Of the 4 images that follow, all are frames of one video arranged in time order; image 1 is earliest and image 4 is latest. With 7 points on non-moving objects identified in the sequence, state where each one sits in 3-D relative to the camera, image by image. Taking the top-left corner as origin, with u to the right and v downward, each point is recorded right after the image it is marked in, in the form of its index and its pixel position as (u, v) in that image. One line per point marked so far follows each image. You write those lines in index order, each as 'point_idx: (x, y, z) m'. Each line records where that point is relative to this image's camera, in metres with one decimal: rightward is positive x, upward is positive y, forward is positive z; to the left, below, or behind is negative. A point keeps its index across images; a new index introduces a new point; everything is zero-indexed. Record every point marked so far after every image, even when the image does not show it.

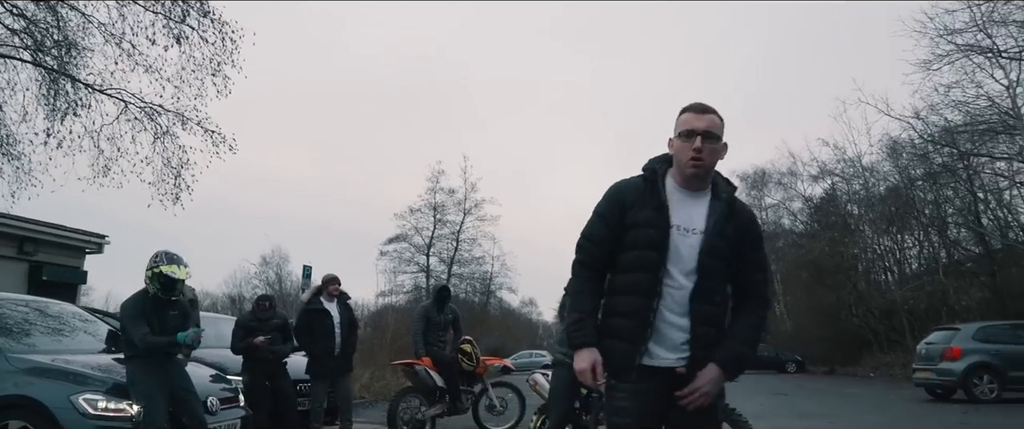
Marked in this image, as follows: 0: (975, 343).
0: (+8.2, -2.3, +15.5) m
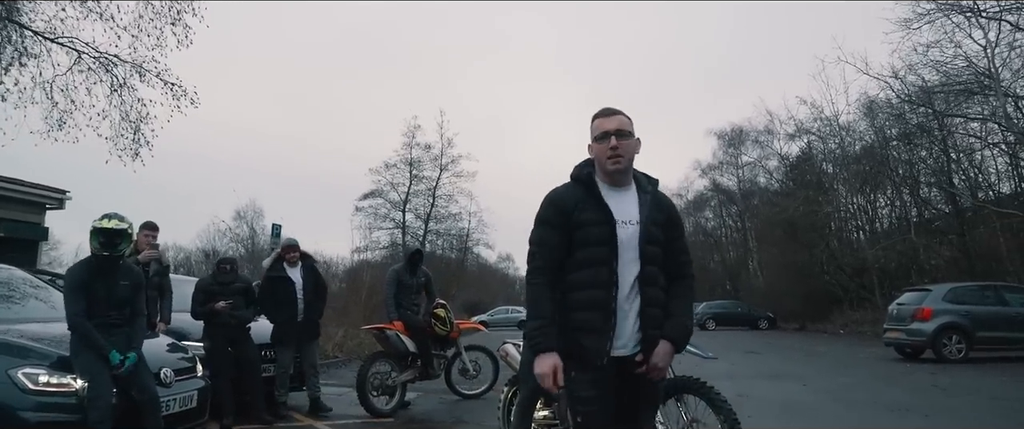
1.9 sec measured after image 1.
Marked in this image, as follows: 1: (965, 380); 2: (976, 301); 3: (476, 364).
0: (+7.7, -1.6, +15.6) m
1: (+6.8, -2.5, +13.1) m
2: (+8.4, -1.6, +15.7) m
3: (-0.5, -1.8, +10.7) m
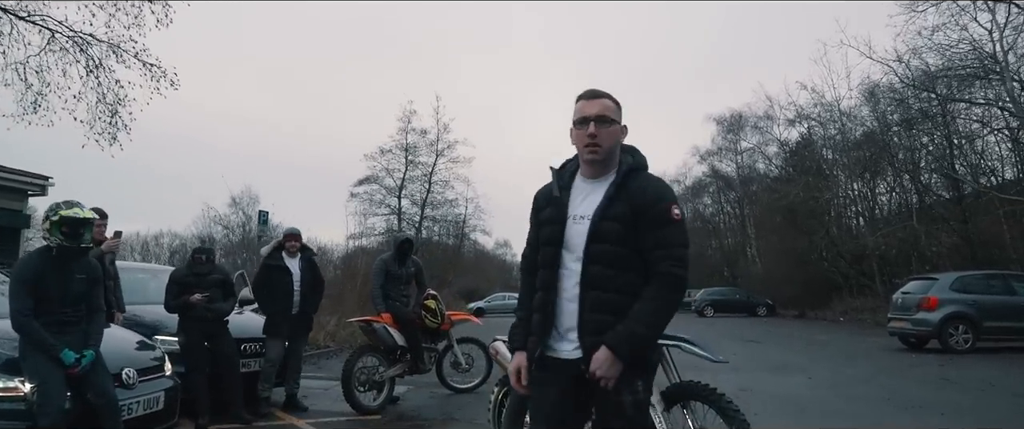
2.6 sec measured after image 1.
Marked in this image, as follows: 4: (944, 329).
0: (+7.6, -1.4, +15.1) m
1: (+6.8, -2.3, +12.7) m
2: (+8.3, -1.3, +15.3) m
3: (-0.5, -1.7, +10.2) m
4: (+7.5, -2.0, +15.0) m
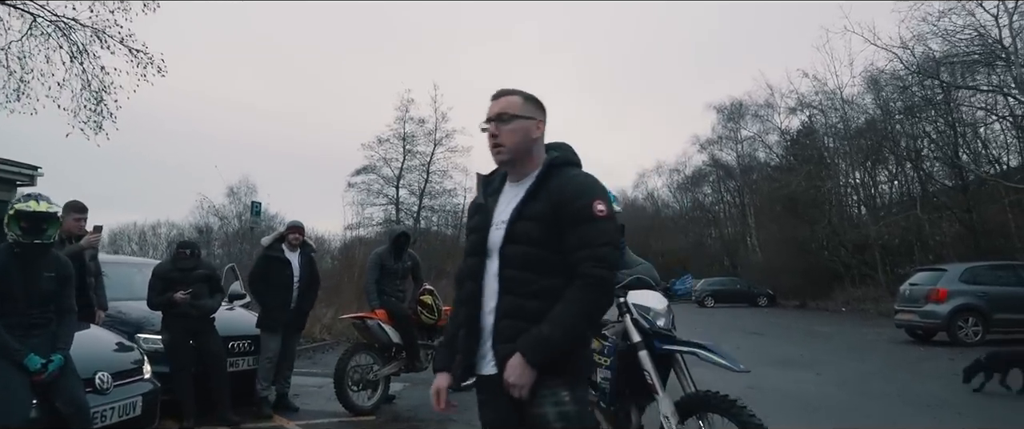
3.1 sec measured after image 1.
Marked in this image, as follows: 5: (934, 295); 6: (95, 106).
0: (+7.6, -1.2, +14.8) m
1: (+6.8, -2.2, +12.4) m
2: (+8.3, -1.2, +14.9) m
3: (-0.5, -1.6, +9.9) m
4: (+7.4, -1.8, +14.7) m
5: (+7.3, -1.4, +14.9) m
6: (-5.5, +1.4, +11.6) m
